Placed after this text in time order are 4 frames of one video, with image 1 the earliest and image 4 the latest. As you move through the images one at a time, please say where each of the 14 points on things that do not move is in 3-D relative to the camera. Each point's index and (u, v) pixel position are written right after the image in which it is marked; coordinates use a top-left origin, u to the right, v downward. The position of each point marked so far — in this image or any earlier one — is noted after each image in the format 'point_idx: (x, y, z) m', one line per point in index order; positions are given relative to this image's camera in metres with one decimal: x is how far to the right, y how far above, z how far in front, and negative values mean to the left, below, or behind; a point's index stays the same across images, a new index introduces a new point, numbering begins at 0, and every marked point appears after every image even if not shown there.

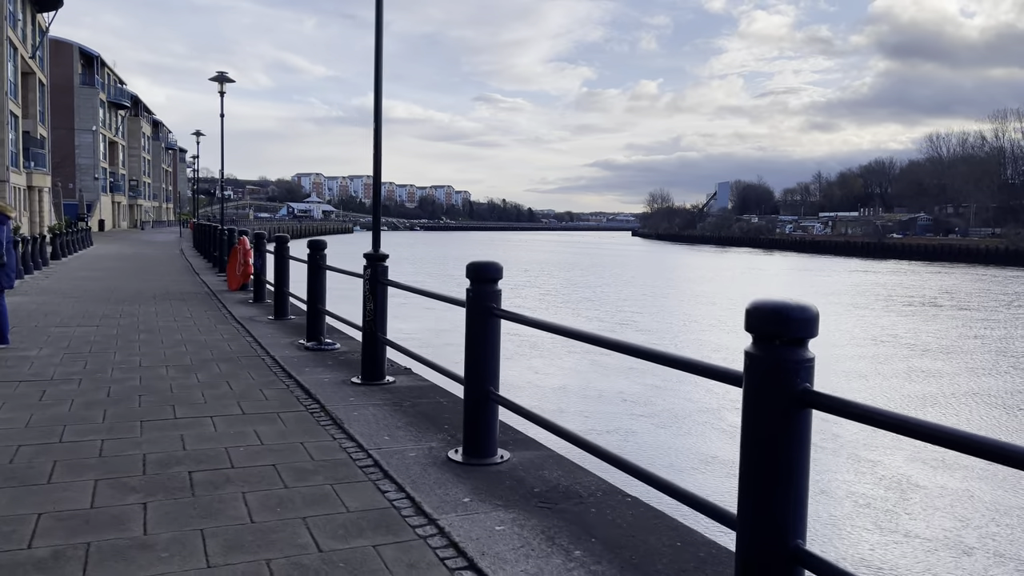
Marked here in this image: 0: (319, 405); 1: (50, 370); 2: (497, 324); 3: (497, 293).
0: (-1.2, -0.7, +5.1) m
1: (-3.4, -0.6, +6.0) m
2: (-0.1, -0.2, +3.9) m
3: (-0.1, 0.0, +3.9) m
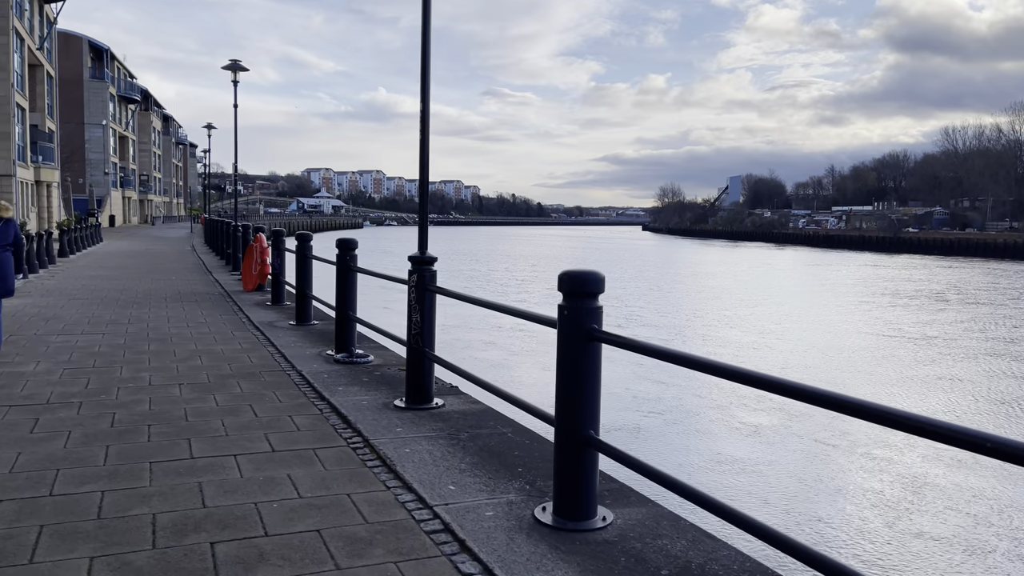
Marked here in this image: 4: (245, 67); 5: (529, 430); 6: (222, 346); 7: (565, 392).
0: (-0.8, -0.8, +4.3) m
1: (-3.0, -0.7, +5.2) m
2: (+0.3, -0.2, +3.1) m
3: (+0.3, -0.1, +3.1) m
4: (-5.7, +4.7, +17.1) m
5: (+0.1, -0.8, +4.4) m
6: (-2.6, -0.5, +7.2) m
7: (+0.2, -0.4, +3.1) m
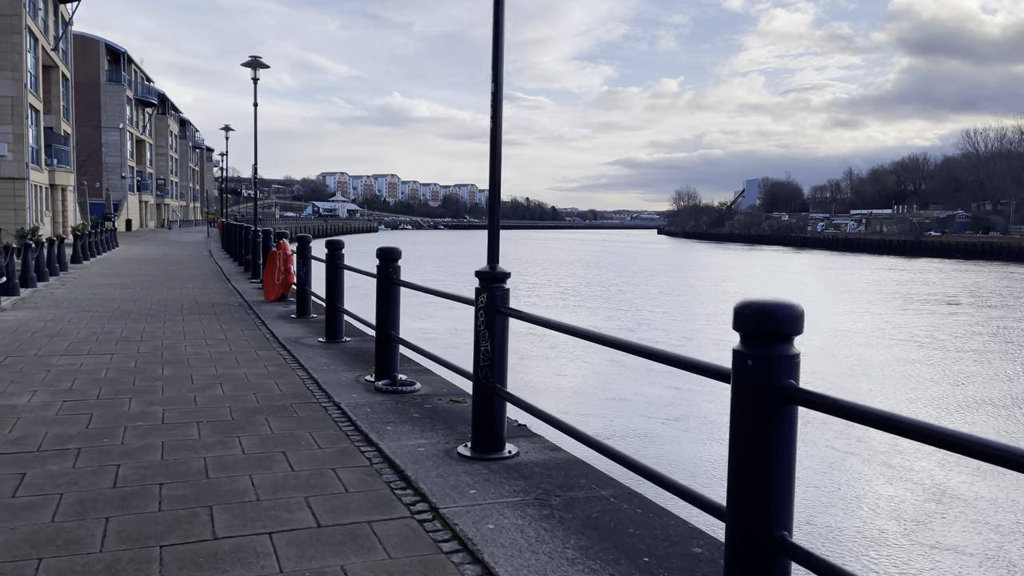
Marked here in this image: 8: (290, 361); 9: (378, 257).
0: (-0.4, -0.9, +3.4) m
1: (-2.5, -0.8, +4.3) m
2: (+0.8, -0.3, +2.2) m
3: (+0.8, -0.2, +2.2) m
4: (-5.0, +4.5, +16.3) m
5: (+0.5, -0.9, +3.5) m
6: (-2.1, -0.6, +6.3) m
7: (+0.6, -0.5, +2.2) m
8: (-1.9, -0.6, +6.8) m
9: (-1.0, +0.2, +5.9) m
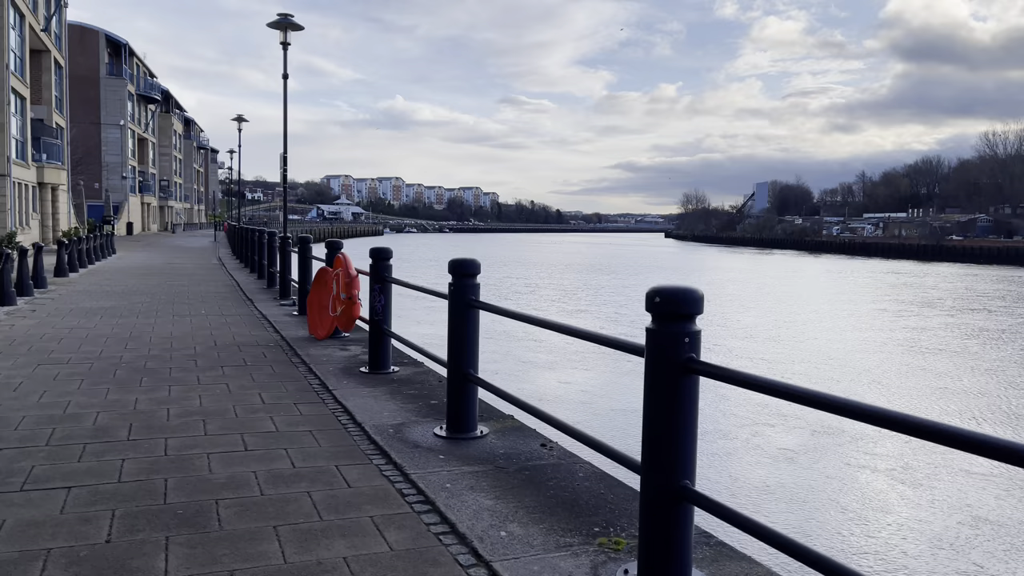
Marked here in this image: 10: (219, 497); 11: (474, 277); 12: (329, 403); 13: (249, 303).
0: (+1.1, -1.2, 0.0) m
1: (-1.1, -1.1, +1.0) m
2: (+2.2, -0.6, -1.2) m
3: (+2.2, -0.5, -1.2) m
4: (-3.5, +4.2, +13.0) m
5: (+2.0, -1.2, +0.2) m
6: (-0.6, -0.9, +3.0) m
7: (+2.1, -0.8, -1.1) m
8: (-0.4, -0.9, +3.5) m
9: (+0.5, -0.1, +2.6) m
10: (-1.3, -0.9, +3.4) m
11: (-0.2, +0.1, +4.5) m
12: (-1.2, -0.8, +5.4) m
13: (-3.7, -0.2, +11.4) m
